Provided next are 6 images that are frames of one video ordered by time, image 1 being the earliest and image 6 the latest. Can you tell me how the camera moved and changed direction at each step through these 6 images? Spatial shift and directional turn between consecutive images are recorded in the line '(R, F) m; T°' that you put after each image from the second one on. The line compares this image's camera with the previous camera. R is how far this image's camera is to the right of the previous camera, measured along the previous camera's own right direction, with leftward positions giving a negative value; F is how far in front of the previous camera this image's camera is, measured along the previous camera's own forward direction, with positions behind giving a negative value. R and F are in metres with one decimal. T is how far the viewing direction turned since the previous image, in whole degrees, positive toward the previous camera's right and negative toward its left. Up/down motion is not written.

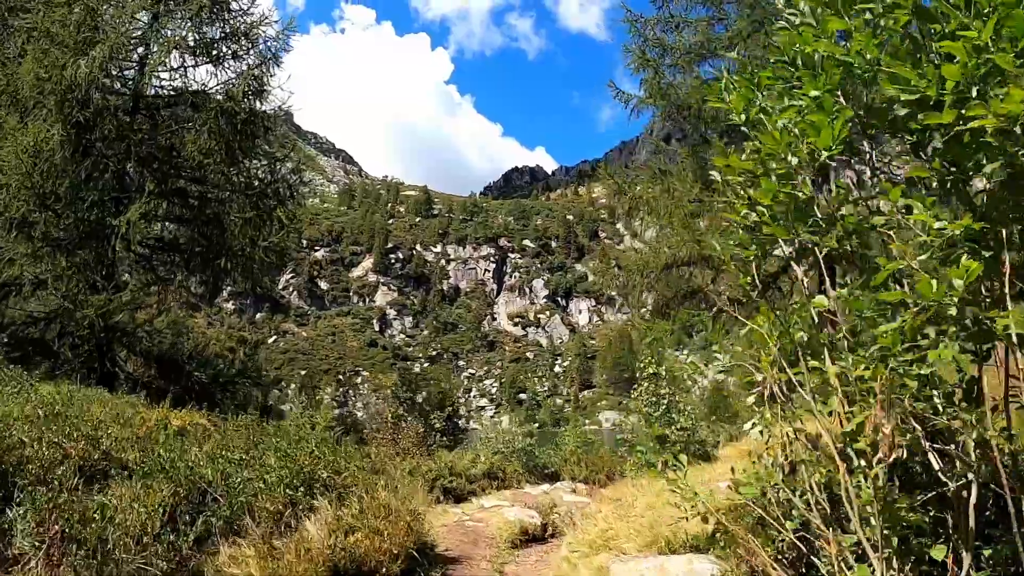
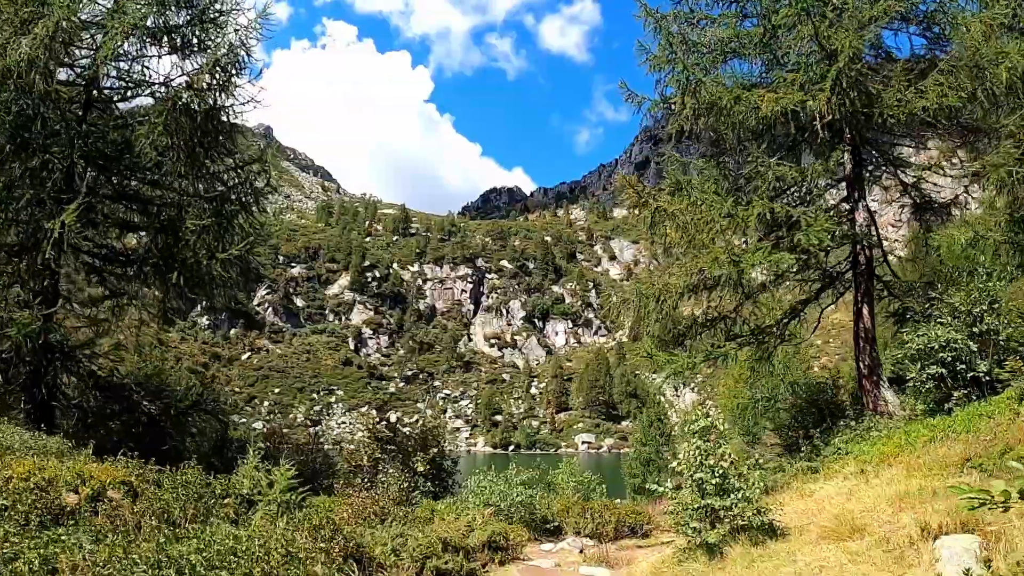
(-0.3, +1.4) m; +2°
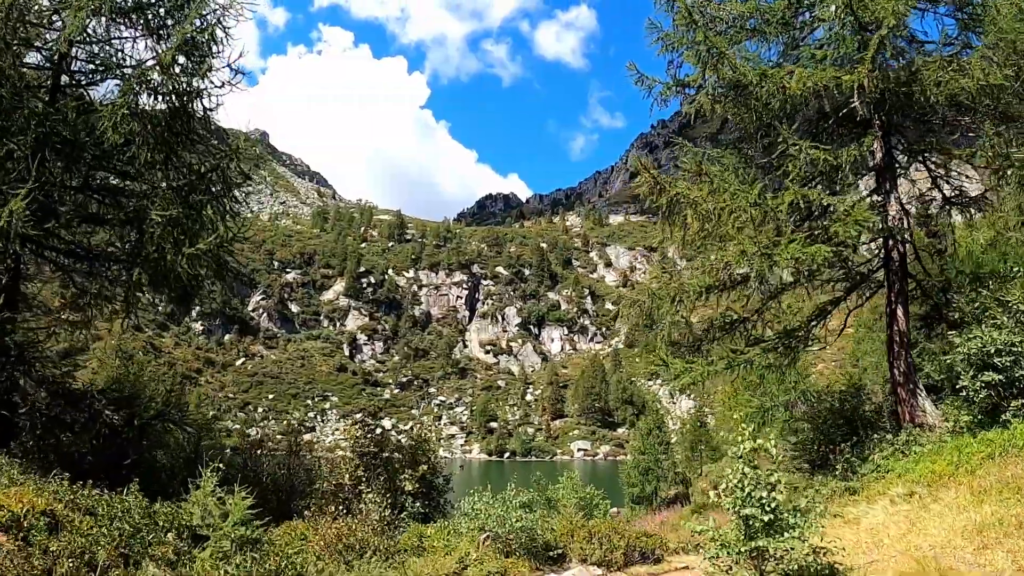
(0.0, +0.9) m; 0°
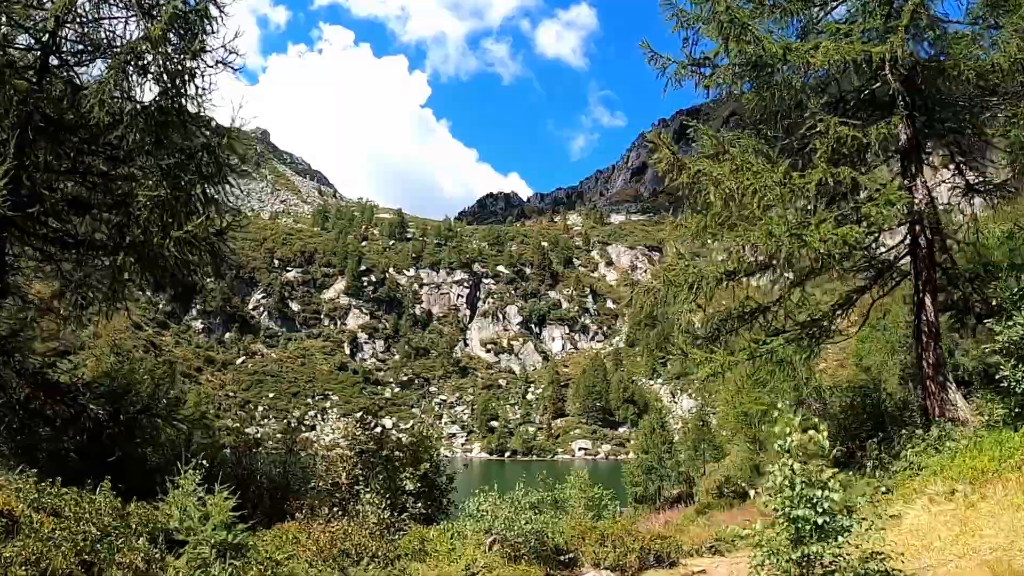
(-0.1, +0.5) m; 0°
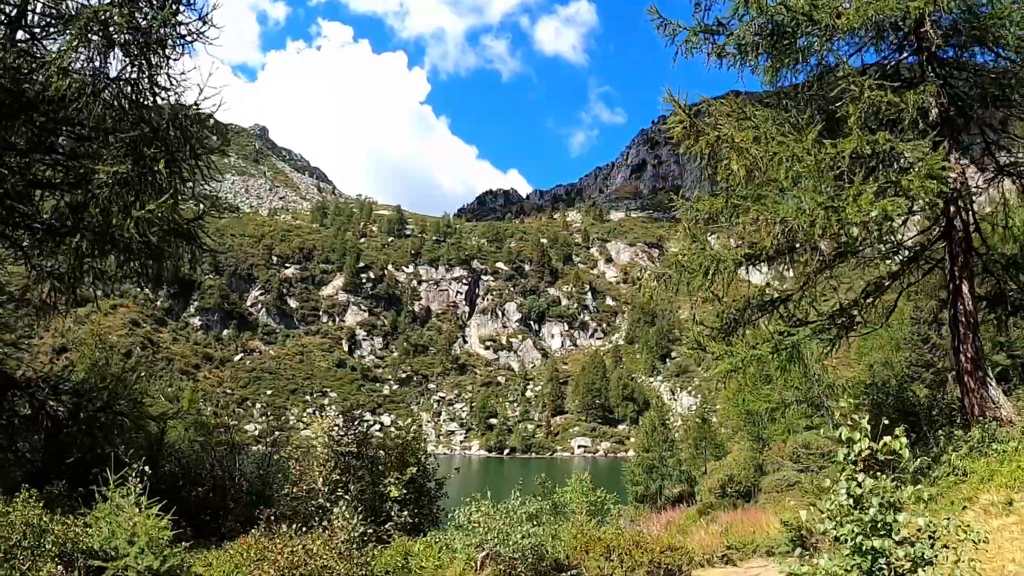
(0.0, +0.8) m; 0°
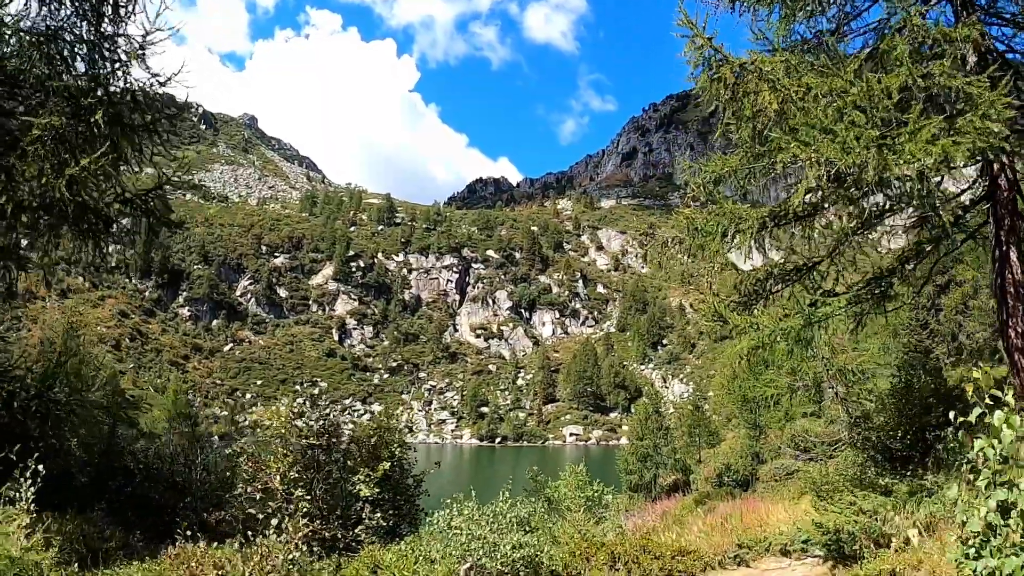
(0.0, +1.0) m; +1°
